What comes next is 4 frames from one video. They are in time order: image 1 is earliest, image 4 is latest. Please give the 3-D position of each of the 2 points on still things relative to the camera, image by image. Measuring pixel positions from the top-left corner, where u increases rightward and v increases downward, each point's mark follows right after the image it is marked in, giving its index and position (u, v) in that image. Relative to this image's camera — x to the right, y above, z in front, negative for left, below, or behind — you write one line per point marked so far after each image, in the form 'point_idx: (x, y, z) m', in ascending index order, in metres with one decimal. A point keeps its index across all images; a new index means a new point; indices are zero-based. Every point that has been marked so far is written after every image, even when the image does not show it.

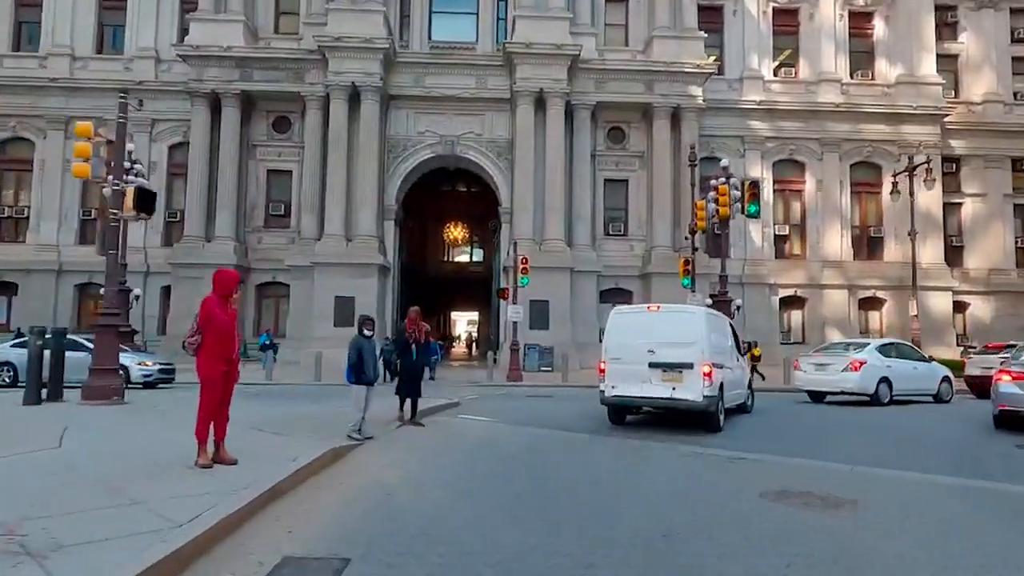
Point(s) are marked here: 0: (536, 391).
0: (+1.0, -3.1, +19.5) m
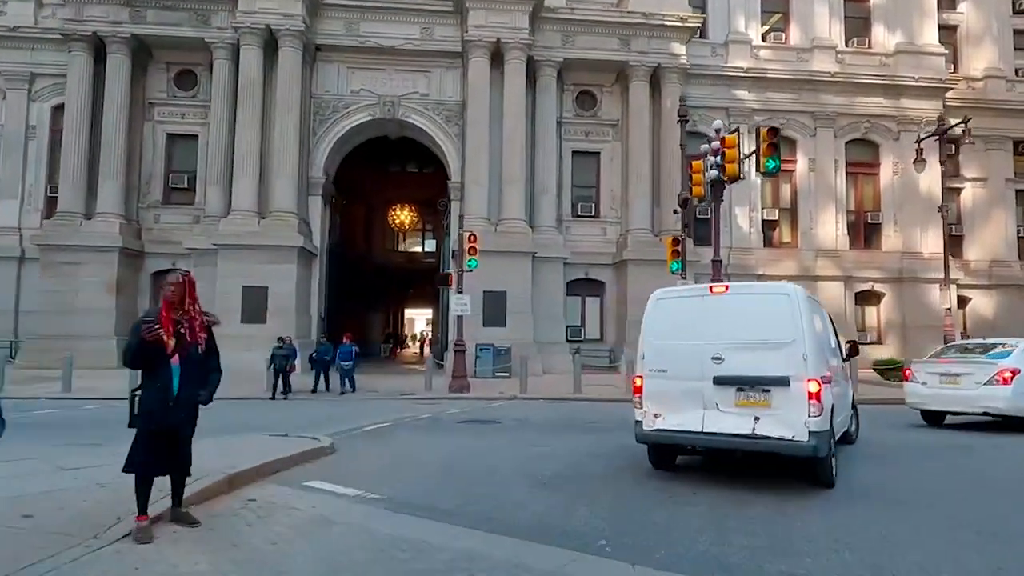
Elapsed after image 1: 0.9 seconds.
0: (-0.4, -2.6, +14.2) m
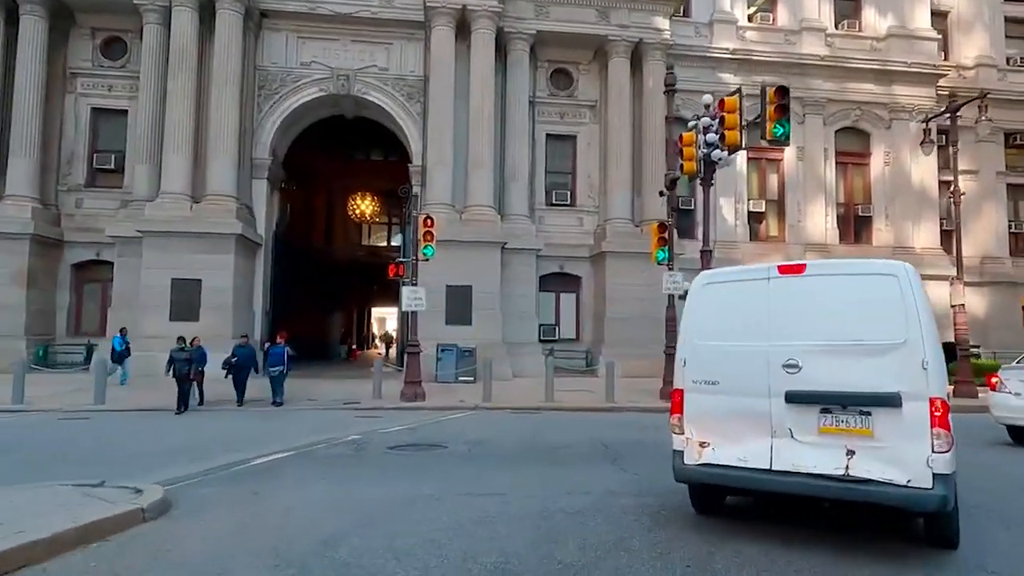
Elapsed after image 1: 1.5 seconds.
0: (-1.2, -2.4, +11.5) m
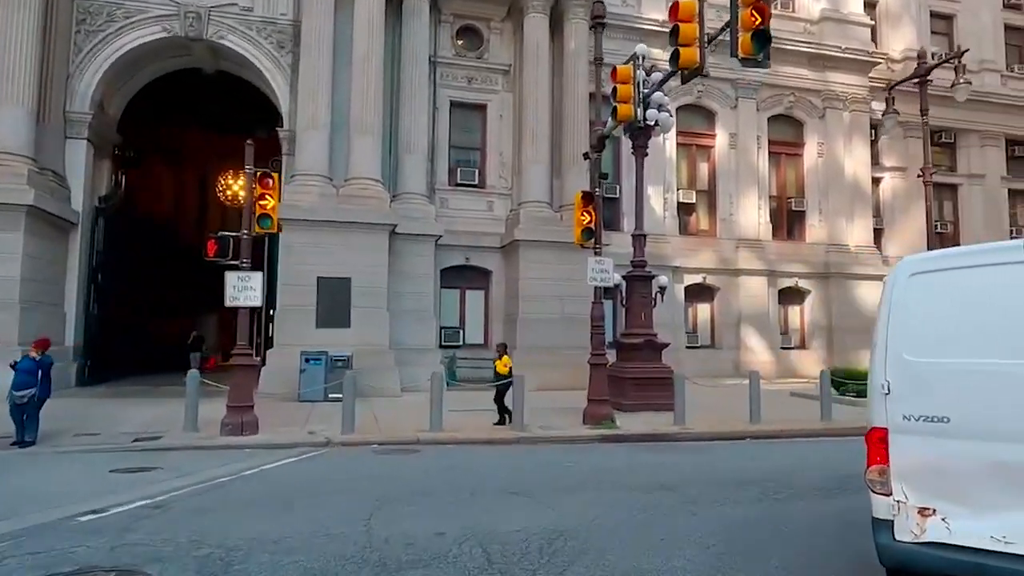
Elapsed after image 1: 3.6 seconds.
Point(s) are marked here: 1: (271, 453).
0: (-2.9, -2.1, +6.7) m
1: (-4.0, -2.7, +10.8) m
